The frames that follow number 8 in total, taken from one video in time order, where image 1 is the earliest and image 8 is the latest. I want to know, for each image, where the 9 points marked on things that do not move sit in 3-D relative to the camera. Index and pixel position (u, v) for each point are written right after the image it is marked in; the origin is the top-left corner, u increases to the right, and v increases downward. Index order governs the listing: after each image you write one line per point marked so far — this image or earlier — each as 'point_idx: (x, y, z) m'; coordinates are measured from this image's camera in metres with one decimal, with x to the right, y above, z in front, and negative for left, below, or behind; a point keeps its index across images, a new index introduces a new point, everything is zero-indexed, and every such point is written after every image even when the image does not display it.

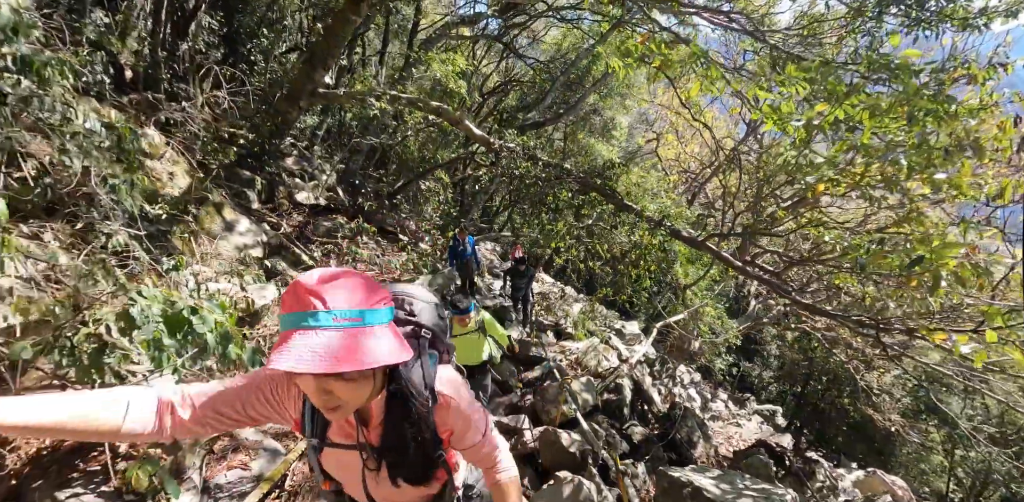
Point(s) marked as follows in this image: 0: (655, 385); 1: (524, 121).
0: (+2.0, -1.6, +6.8) m
1: (+0.2, +2.9, +12.3) m
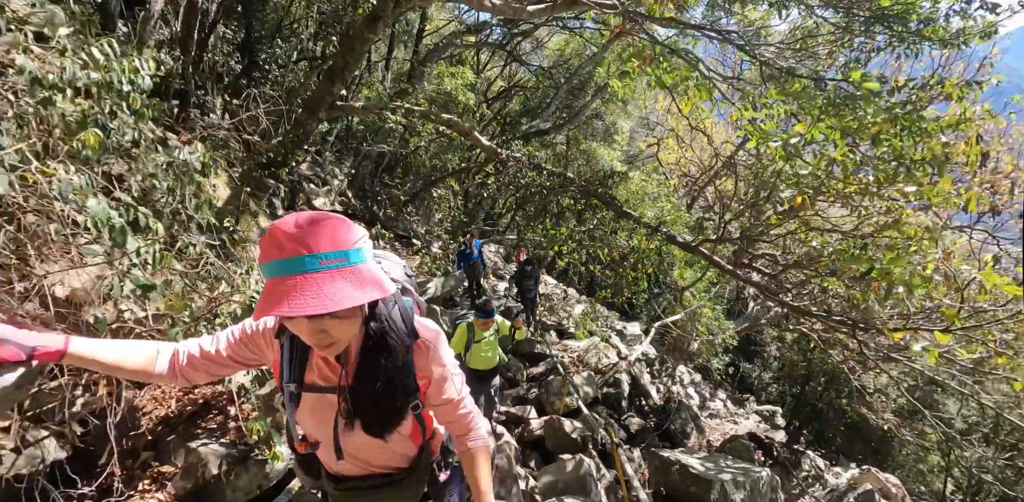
0: (+2.1, -1.6, +7.0) m
1: (+0.3, +2.8, +12.6) m
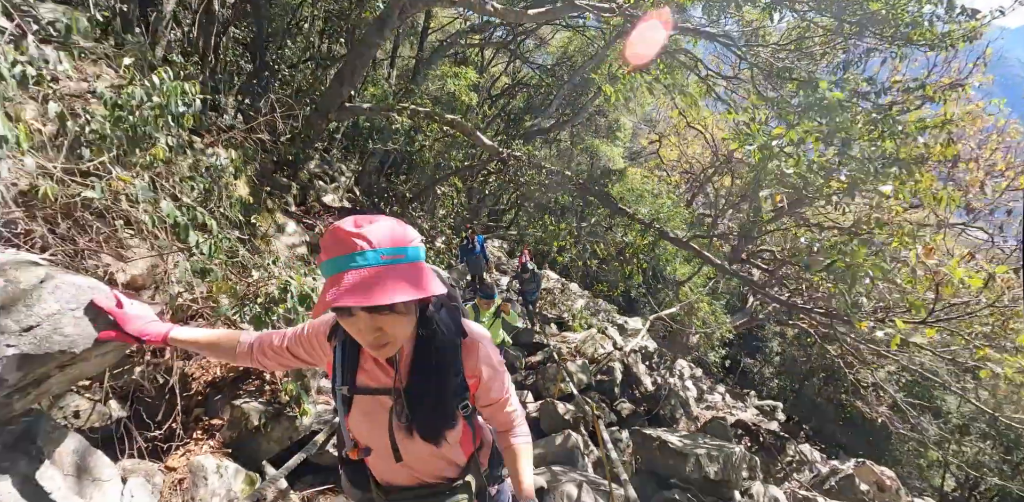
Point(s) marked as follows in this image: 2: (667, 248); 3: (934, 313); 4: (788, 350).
0: (+2.1, -1.6, +7.3) m
1: (+0.4, +3.0, +12.8) m
2: (+2.0, 0.0, +7.3) m
3: (+3.9, -0.6, +5.3) m
4: (+8.3, -3.0, +16.0) m
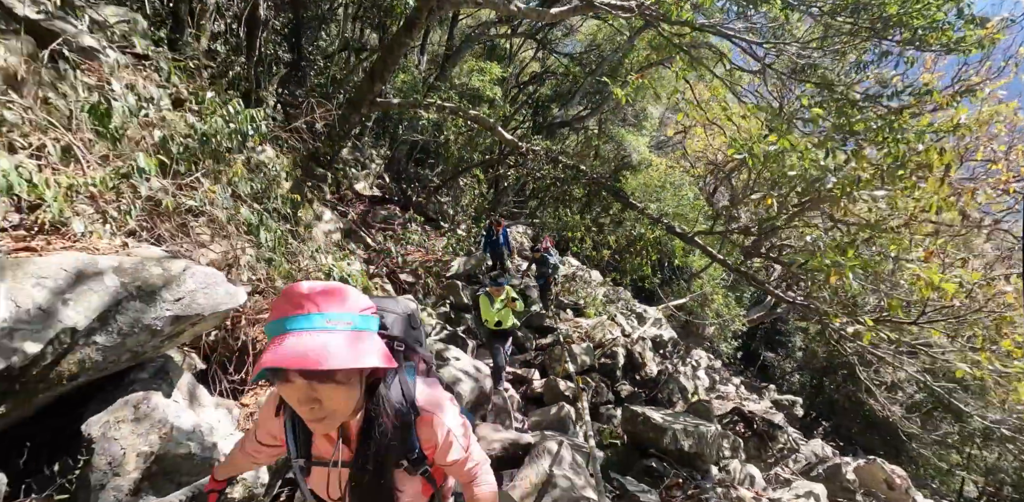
0: (+2.3, -1.5, +7.6) m
1: (+1.1, +3.3, +13.0) m
2: (+2.3, +0.1, +7.5) m
3: (+4.0, -0.6, +5.5) m
4: (+8.9, -2.8, +16.0) m
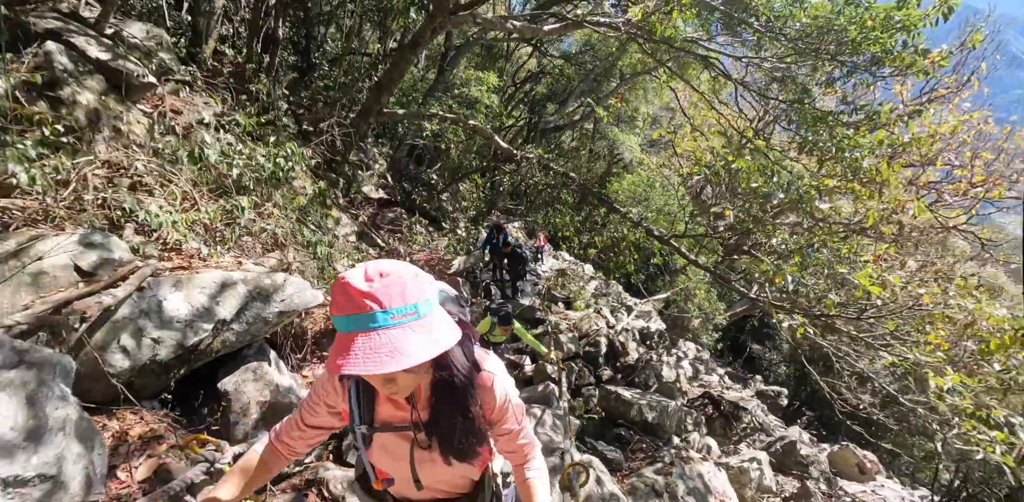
0: (+2.3, -1.4, +8.2) m
1: (+1.0, +3.4, +13.6) m
2: (+2.2, +0.1, +8.1) m
3: (+4.0, -0.6, +6.1) m
4: (+8.8, -2.7, +16.6) m
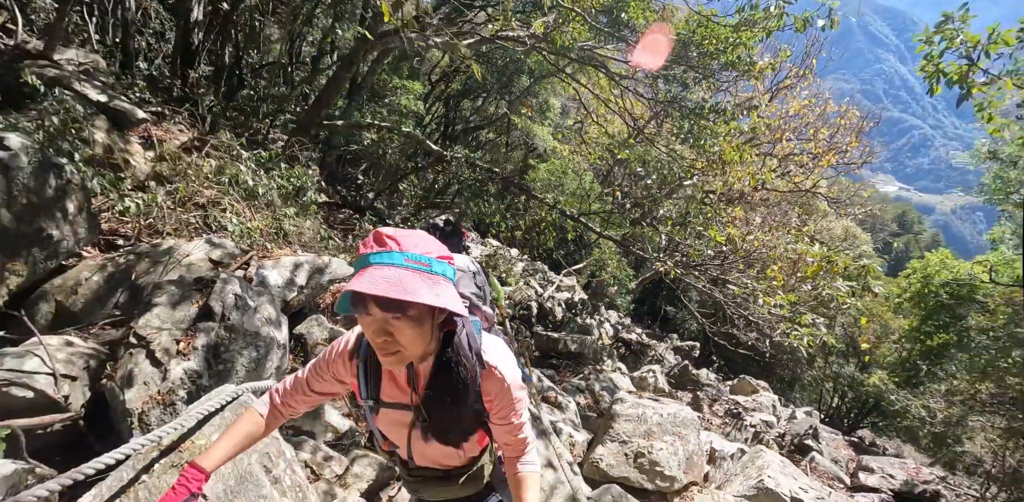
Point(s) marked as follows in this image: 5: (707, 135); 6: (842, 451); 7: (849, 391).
0: (+1.2, -1.0, +9.5) m
1: (-1.2, +3.7, +14.5) m
2: (+1.1, +0.5, +9.4) m
3: (+3.2, -0.1, +7.6) m
4: (+6.6, -1.6, +18.8) m
5: (+2.5, +1.5, +6.9) m
6: (+4.6, -2.8, +7.4) m
7: (+8.9, -3.7, +14.0) m
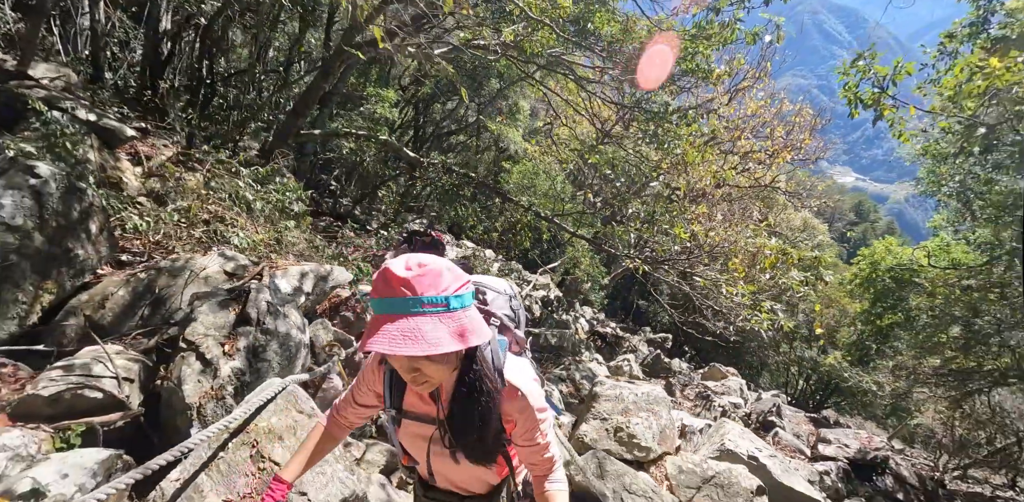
0: (+0.8, -1.0, +9.9) m
1: (-2.0, +3.7, +14.7) m
2: (+0.6, +0.5, +9.8) m
3: (+2.8, 0.0, +8.1) m
4: (+5.7, -1.4, +19.5) m
5: (+2.2, +1.6, +7.3) m
6: (+4.4, -2.6, +7.9) m
7: (+8.4, -3.5, +14.7) m
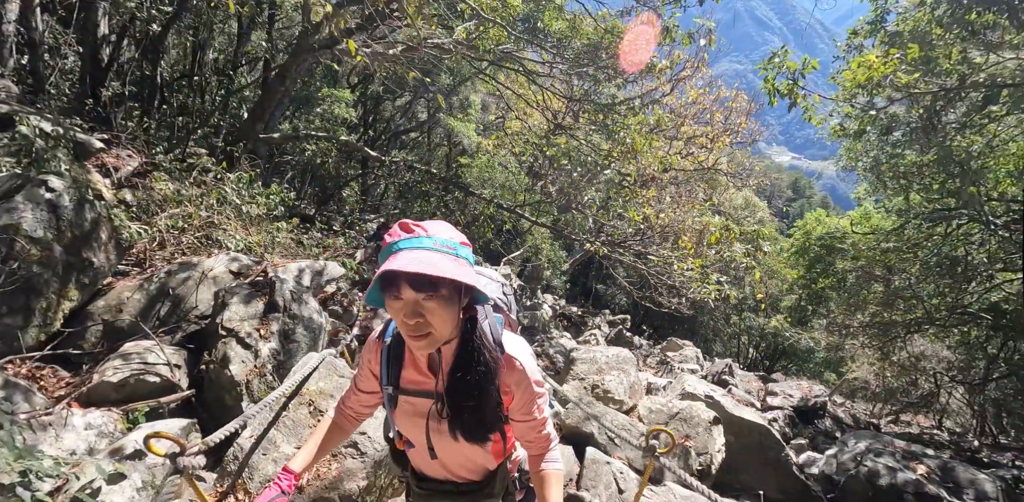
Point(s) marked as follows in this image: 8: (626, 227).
0: (+0.2, -0.8, +10.2) m
1: (-3.4, +3.7, +14.8) m
2: (-0.1, +0.7, +10.1) m
3: (+2.3, +0.3, +8.6) m
4: (+4.2, -0.8, +20.2) m
5: (+1.6, +1.8, +7.7) m
6: (+4.0, -2.2, +8.6) m
7: (+7.4, -2.7, +15.8) m
8: (+1.9, +0.4, +8.6) m
